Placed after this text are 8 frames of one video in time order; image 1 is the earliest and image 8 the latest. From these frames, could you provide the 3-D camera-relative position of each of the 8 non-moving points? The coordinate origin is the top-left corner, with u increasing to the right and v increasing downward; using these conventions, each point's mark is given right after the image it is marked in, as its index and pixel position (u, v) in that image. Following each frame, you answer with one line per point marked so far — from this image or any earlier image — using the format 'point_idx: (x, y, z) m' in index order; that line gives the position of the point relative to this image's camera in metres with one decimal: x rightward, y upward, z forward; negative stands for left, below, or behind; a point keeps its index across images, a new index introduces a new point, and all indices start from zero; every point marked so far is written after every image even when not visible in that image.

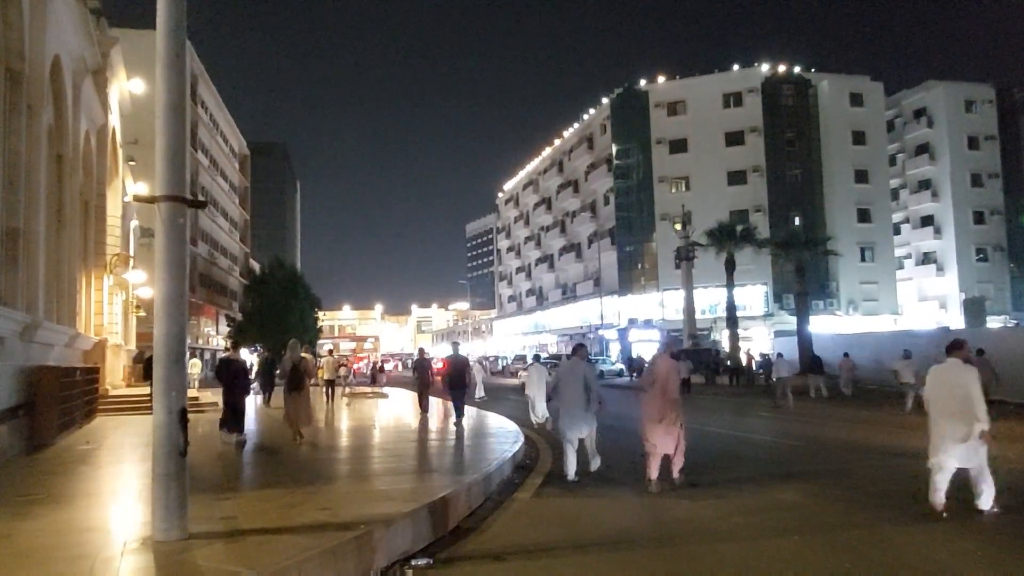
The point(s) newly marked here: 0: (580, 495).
0: (+0.8, -2.3, +11.7) m
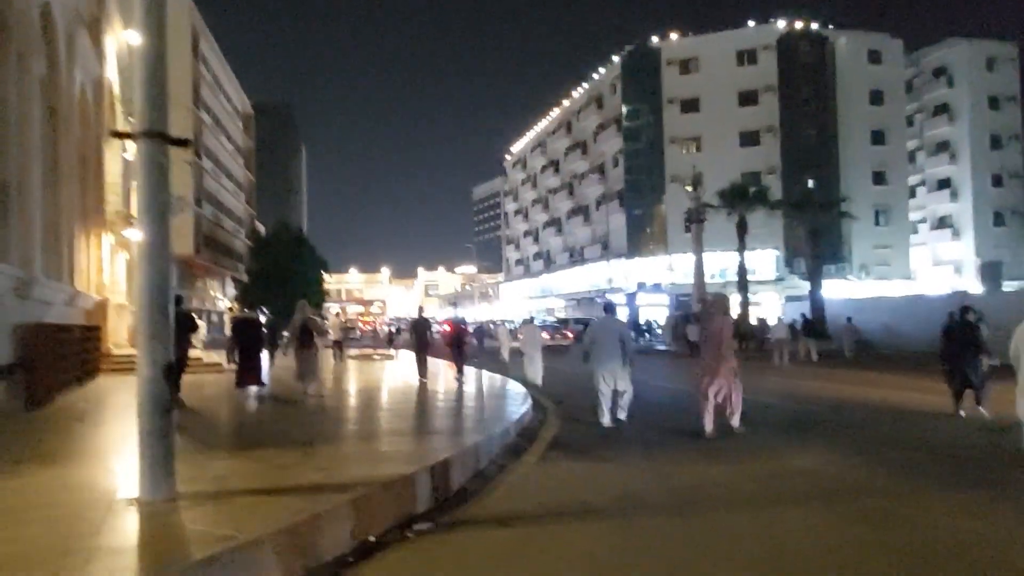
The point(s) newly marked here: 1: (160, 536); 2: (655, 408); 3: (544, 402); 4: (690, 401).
0: (+0.8, -1.8, +11.2) m
1: (-2.1, -1.5, +6.3) m
2: (+2.4, -2.1, +18.3) m
3: (+0.6, -2.2, +20.0) m
4: (+3.2, -2.2, +19.7) m
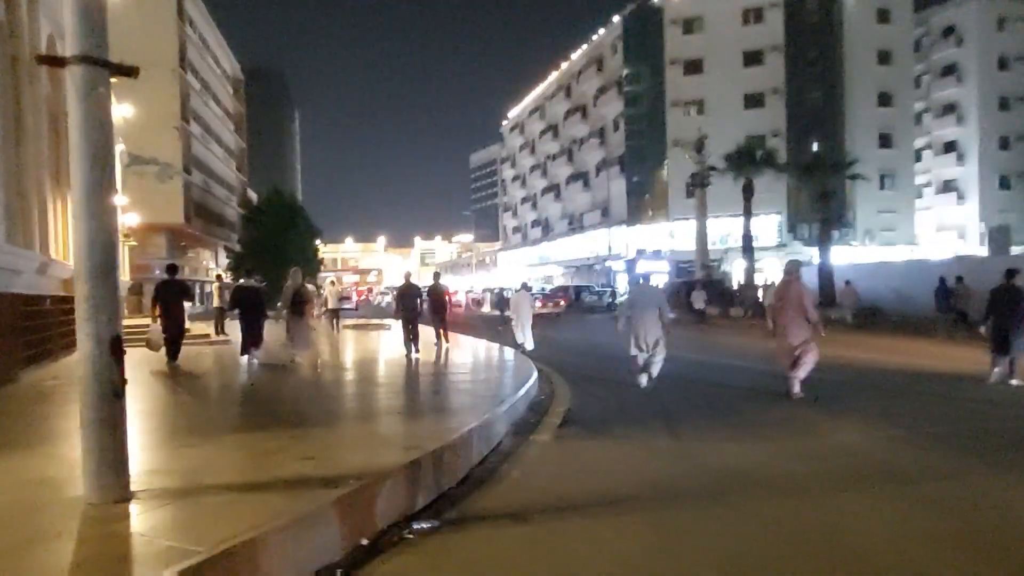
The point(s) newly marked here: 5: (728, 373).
0: (+0.9, -1.4, +10.2) m
1: (-2.0, -1.3, +5.2) m
2: (+2.4, -1.5, +17.3) m
3: (+0.7, -1.6, +18.9) m
4: (+3.2, -1.5, +18.7) m
5: (+3.6, -1.5, +18.0) m
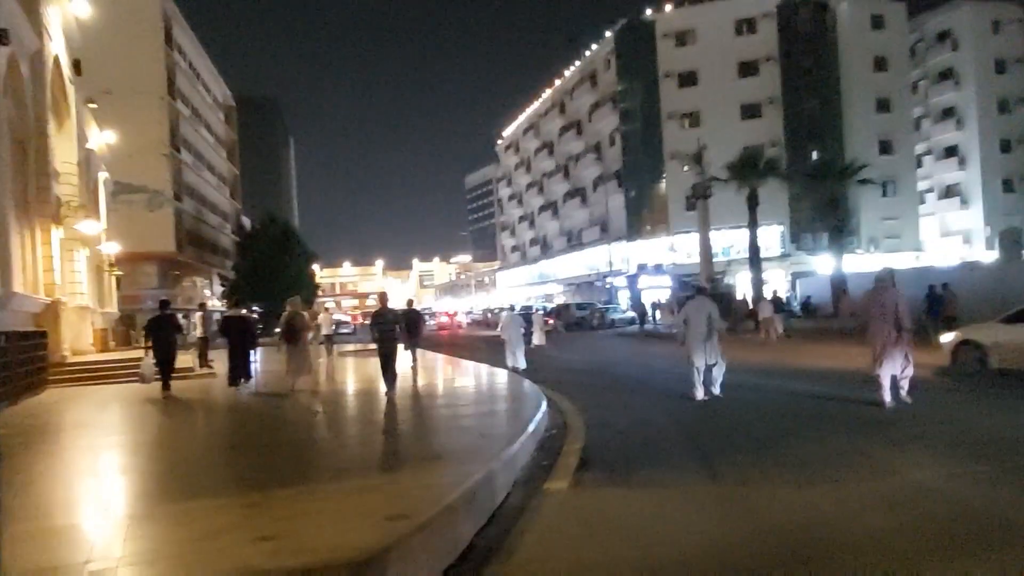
0: (+1.0, -1.6, +8.7) m
1: (-1.9, -1.4, +3.7) m
2: (+2.5, -1.8, +15.8) m
3: (+0.7, -1.9, +17.4) m
4: (+3.3, -1.8, +17.2) m
5: (+3.6, -1.8, +16.5) m
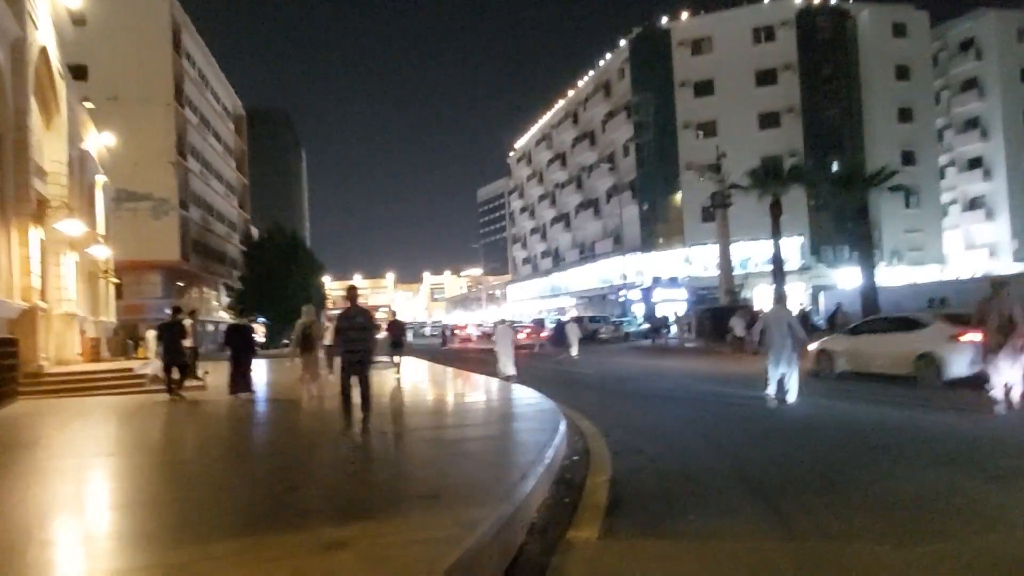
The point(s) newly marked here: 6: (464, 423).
0: (+1.1, -1.6, +7.0) m
1: (-1.9, -1.3, +2.0) m
2: (+2.7, -1.9, +14.1) m
3: (+0.9, -2.0, +15.7) m
4: (+3.5, -1.9, +15.4) m
5: (+3.8, -1.9, +14.8) m
6: (-0.7, -2.0, +15.0) m
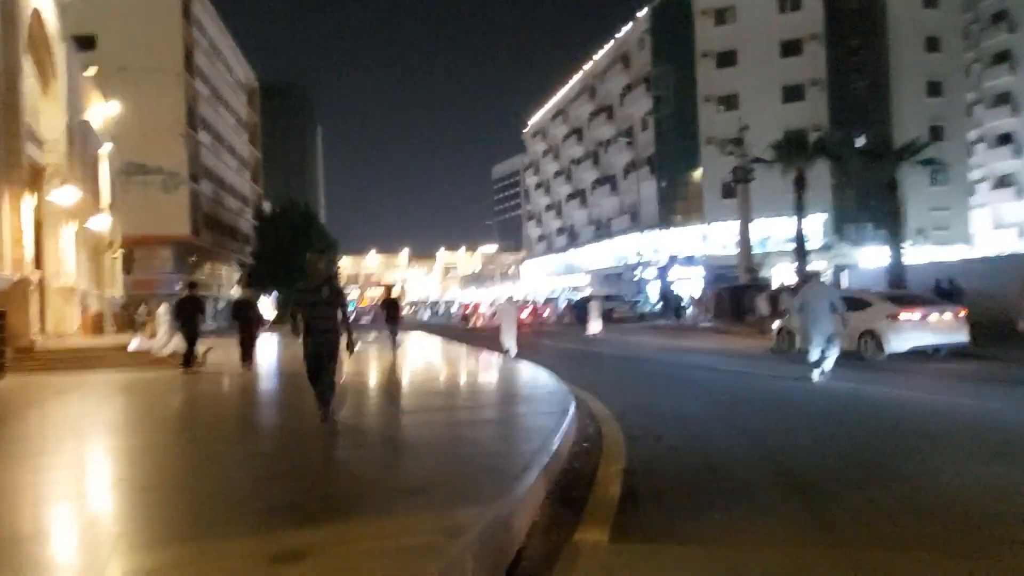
0: (+1.1, -1.4, +6.0) m
1: (-2.0, -1.2, +1.1) m
2: (+2.8, -1.5, +13.1) m
3: (+1.0, -1.6, +14.8) m
4: (+3.6, -1.5, +14.5) m
5: (+3.9, -1.5, +13.8) m
6: (-0.6, -1.6, +14.1) m
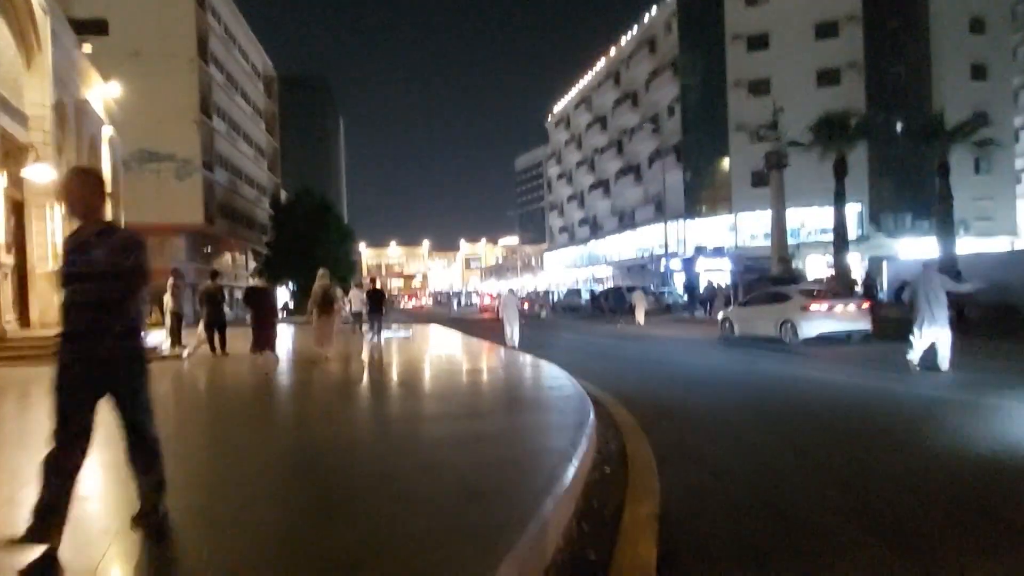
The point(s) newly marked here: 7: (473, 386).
0: (+1.0, -1.3, +4.0) m
1: (-2.1, -1.1, -0.8) m
2: (+2.9, -1.4, +11.1) m
3: (+1.2, -1.5, +12.8) m
4: (+3.7, -1.4, +12.4) m
5: (+4.0, -1.4, +11.7) m
6: (-0.4, -1.4, +12.1) m
7: (-0.9, -1.5, +15.7) m
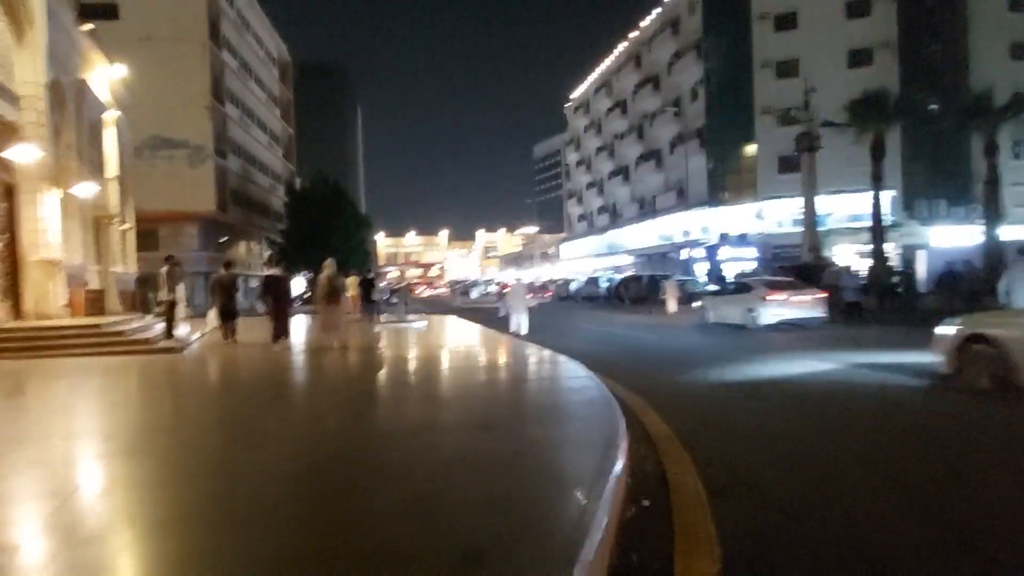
0: (+1.1, -1.3, +2.6) m
1: (-2.2, -1.2, -2.2) m
2: (+3.1, -1.3, +9.6) m
3: (+1.4, -1.3, +11.3) m
4: (+3.9, -1.3, +10.9) m
5: (+4.2, -1.3, +10.2) m
6: (-0.2, -1.3, +10.7) m
7: (-0.6, -1.3, +14.2) m
